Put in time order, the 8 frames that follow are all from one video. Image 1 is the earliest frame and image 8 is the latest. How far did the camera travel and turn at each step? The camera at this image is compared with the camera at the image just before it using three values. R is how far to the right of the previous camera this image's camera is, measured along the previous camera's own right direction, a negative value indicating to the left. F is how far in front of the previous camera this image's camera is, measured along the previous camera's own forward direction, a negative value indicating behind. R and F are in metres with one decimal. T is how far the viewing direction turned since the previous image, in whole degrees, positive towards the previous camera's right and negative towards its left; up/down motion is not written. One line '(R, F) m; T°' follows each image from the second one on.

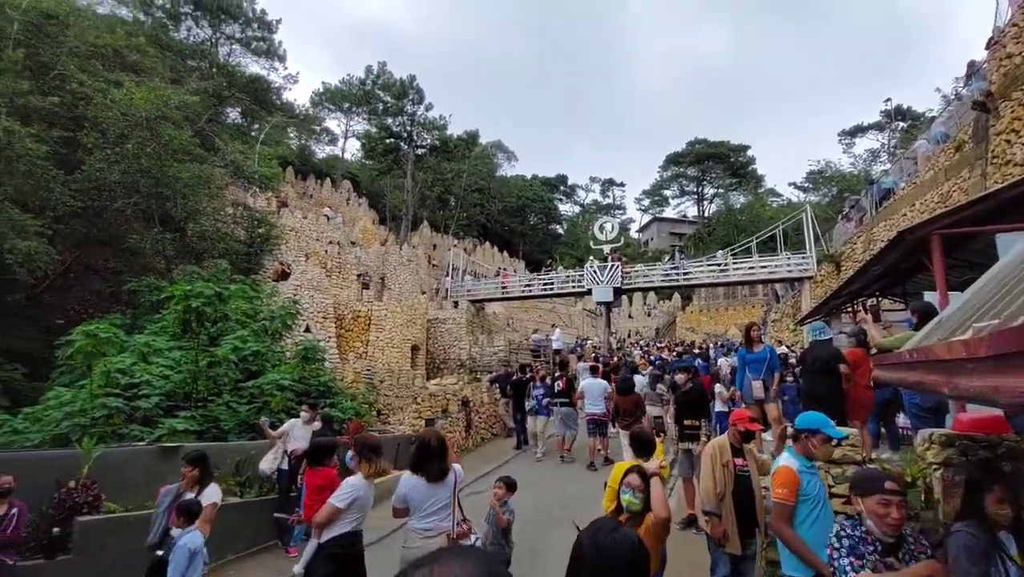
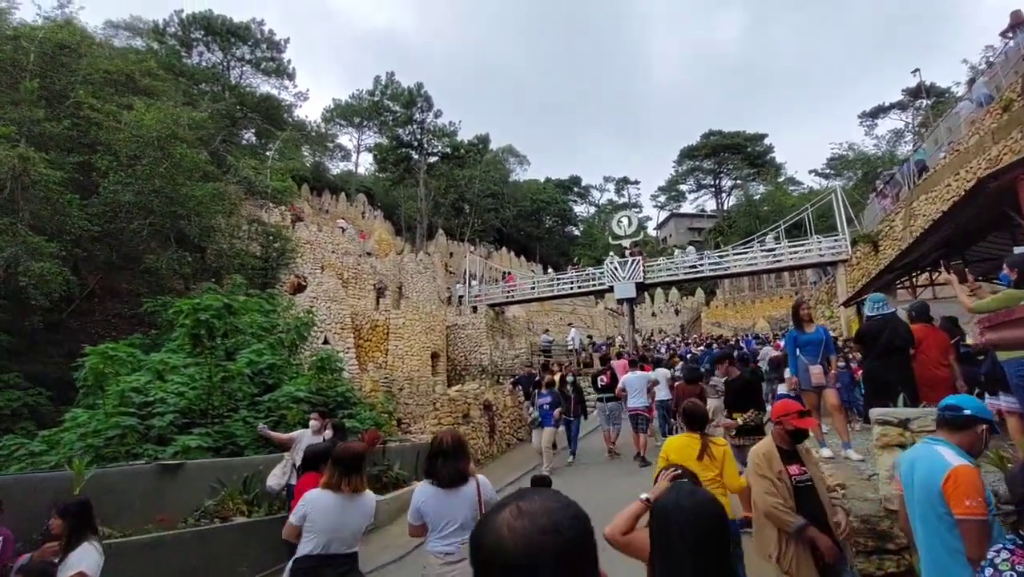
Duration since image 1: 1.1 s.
(0.0, +0.4) m; -2°
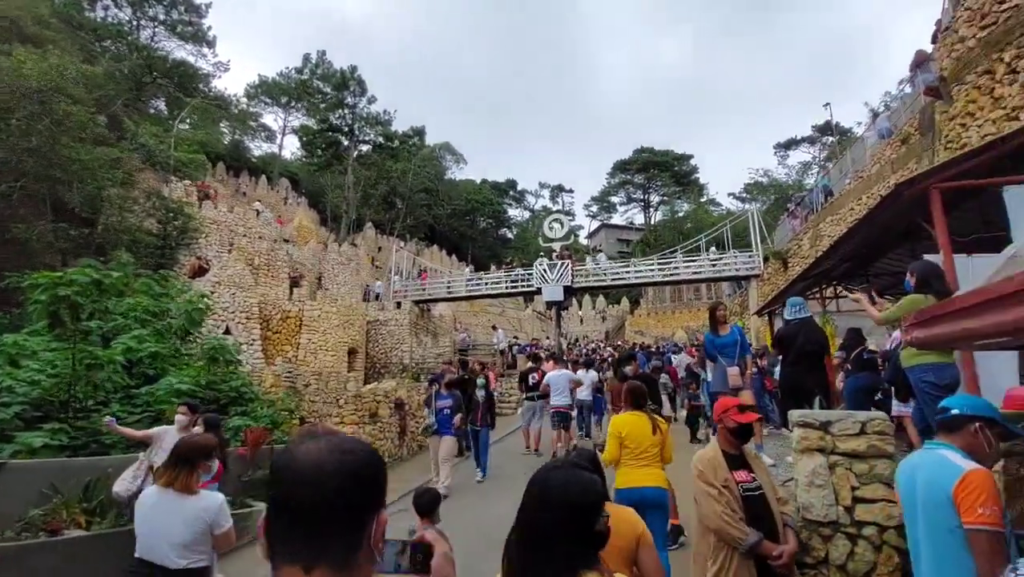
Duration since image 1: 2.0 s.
(+0.1, +0.7) m; +7°
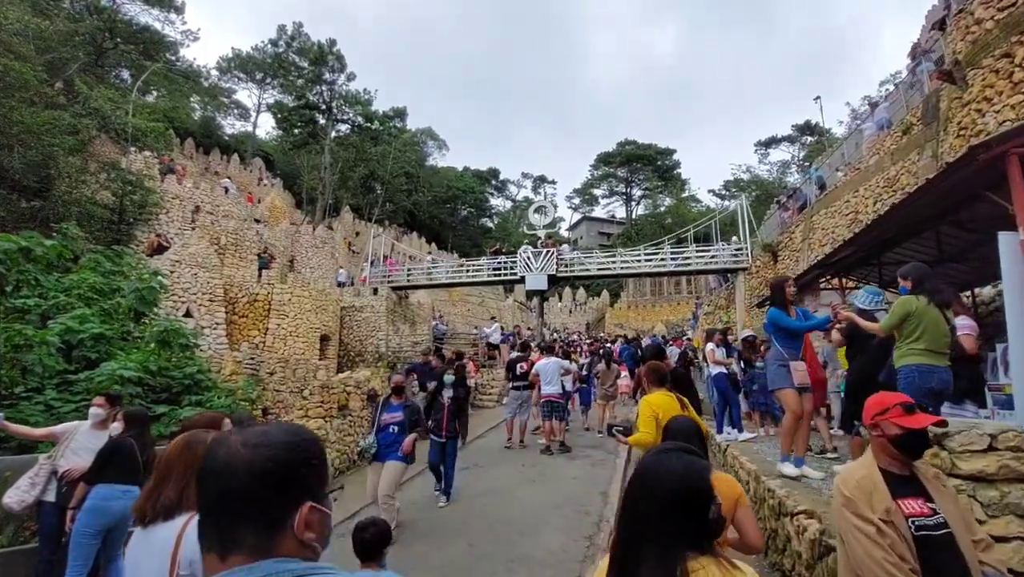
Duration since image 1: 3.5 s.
(-0.1, +0.8) m; +2°
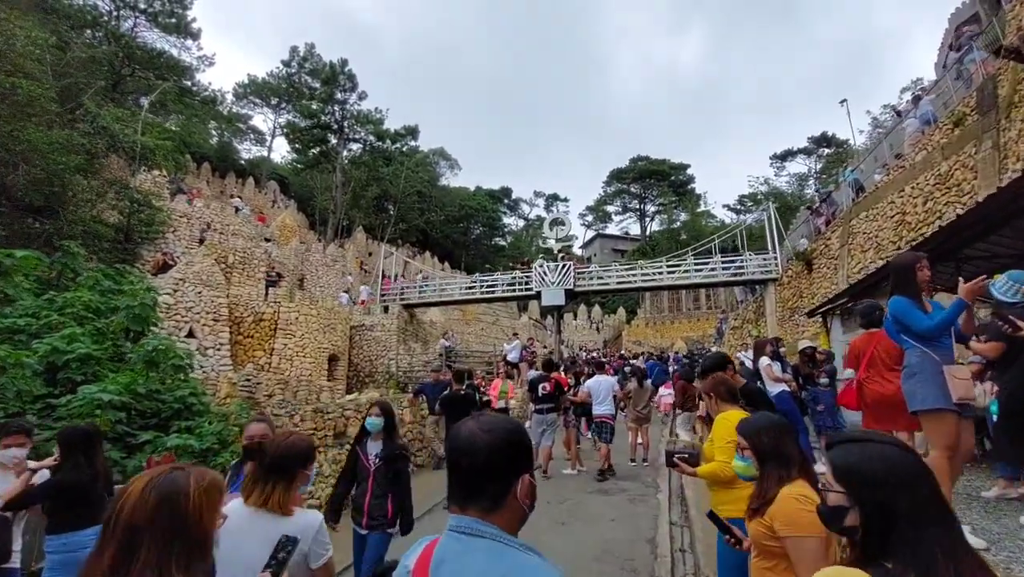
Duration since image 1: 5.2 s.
(0.0, +0.7) m; -1°
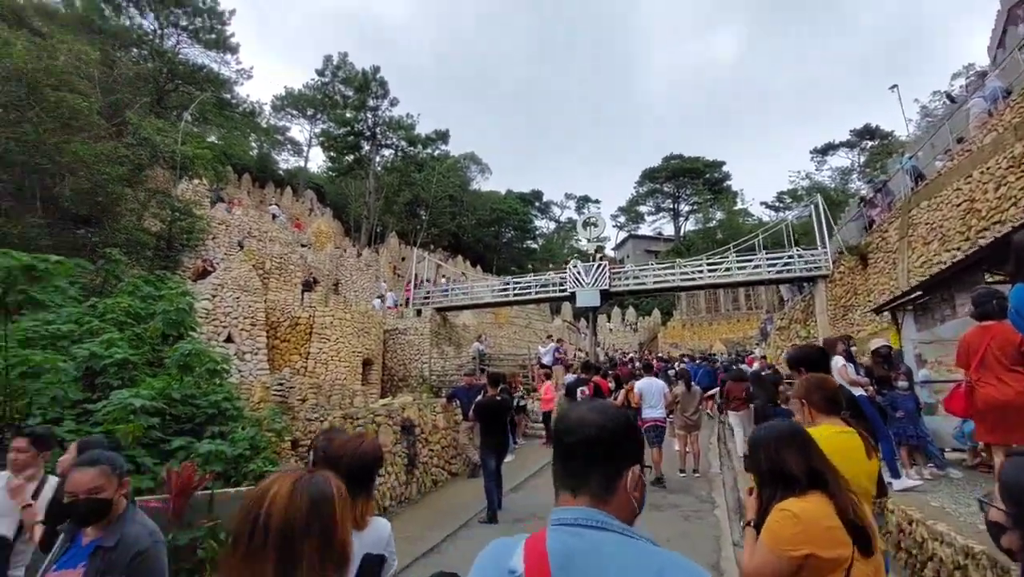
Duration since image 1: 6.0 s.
(0.0, +0.3) m; -3°
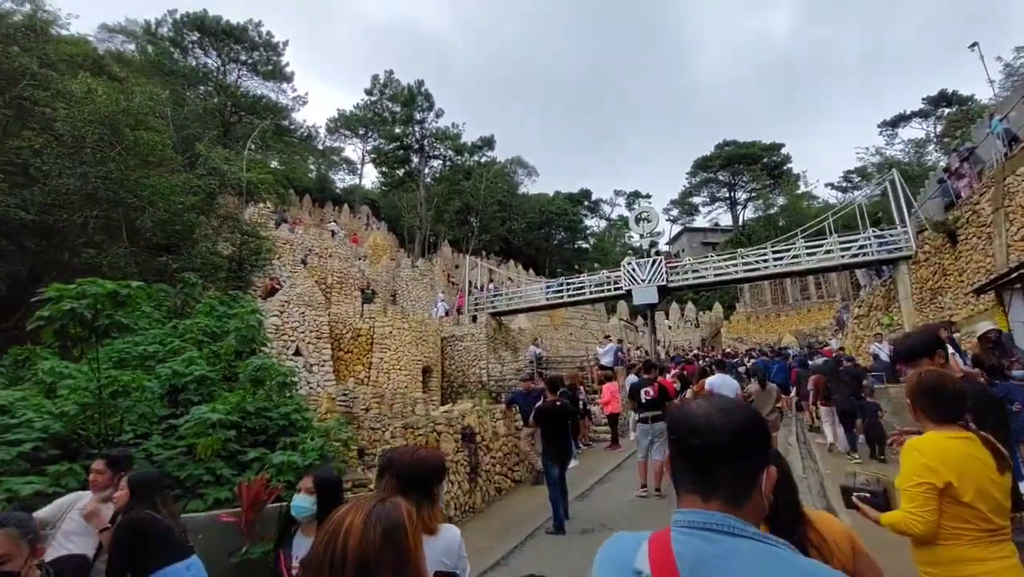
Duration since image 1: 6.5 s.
(0.0, 0.0) m; -5°
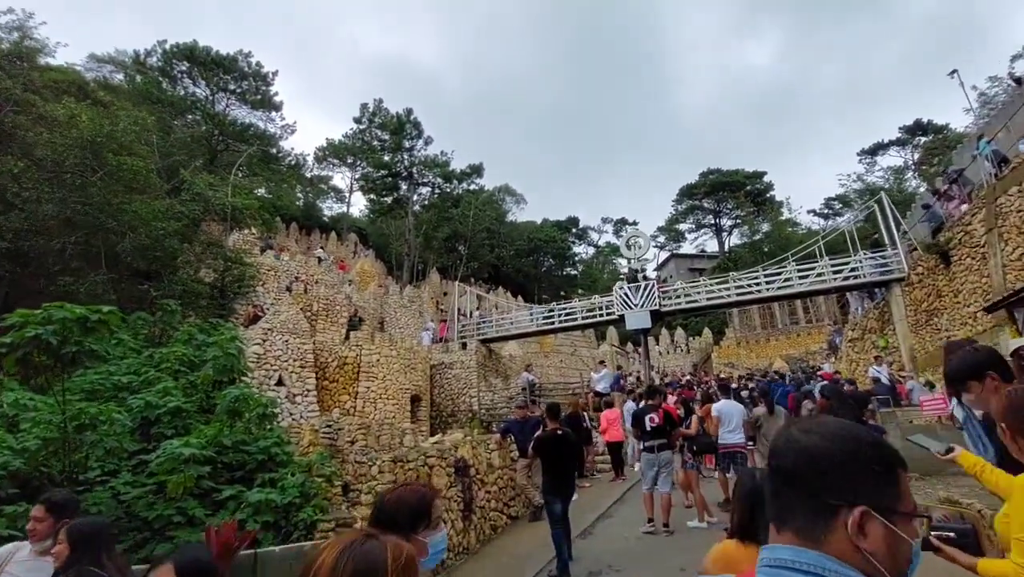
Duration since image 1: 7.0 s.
(-0.1, +0.3) m; +1°
